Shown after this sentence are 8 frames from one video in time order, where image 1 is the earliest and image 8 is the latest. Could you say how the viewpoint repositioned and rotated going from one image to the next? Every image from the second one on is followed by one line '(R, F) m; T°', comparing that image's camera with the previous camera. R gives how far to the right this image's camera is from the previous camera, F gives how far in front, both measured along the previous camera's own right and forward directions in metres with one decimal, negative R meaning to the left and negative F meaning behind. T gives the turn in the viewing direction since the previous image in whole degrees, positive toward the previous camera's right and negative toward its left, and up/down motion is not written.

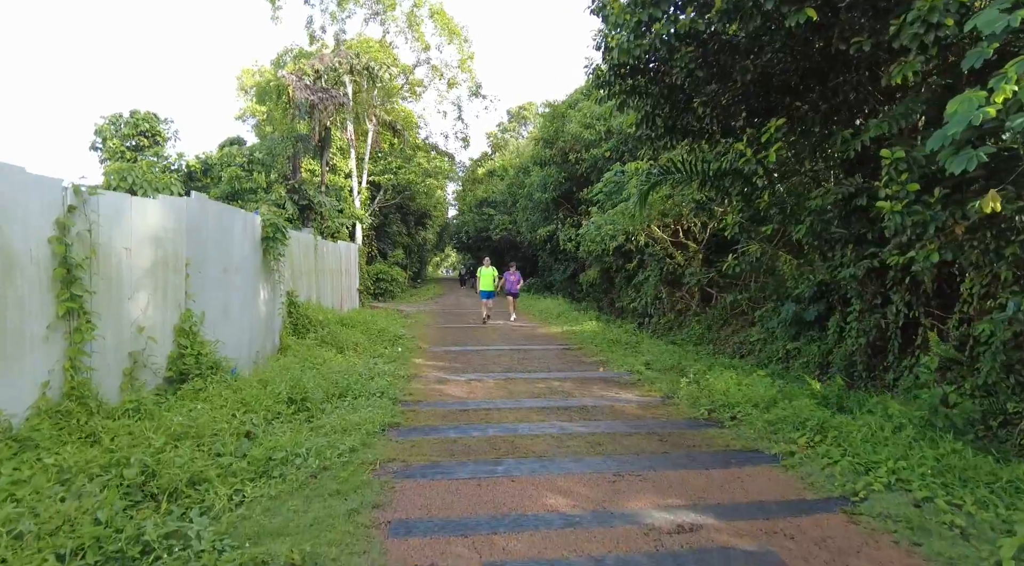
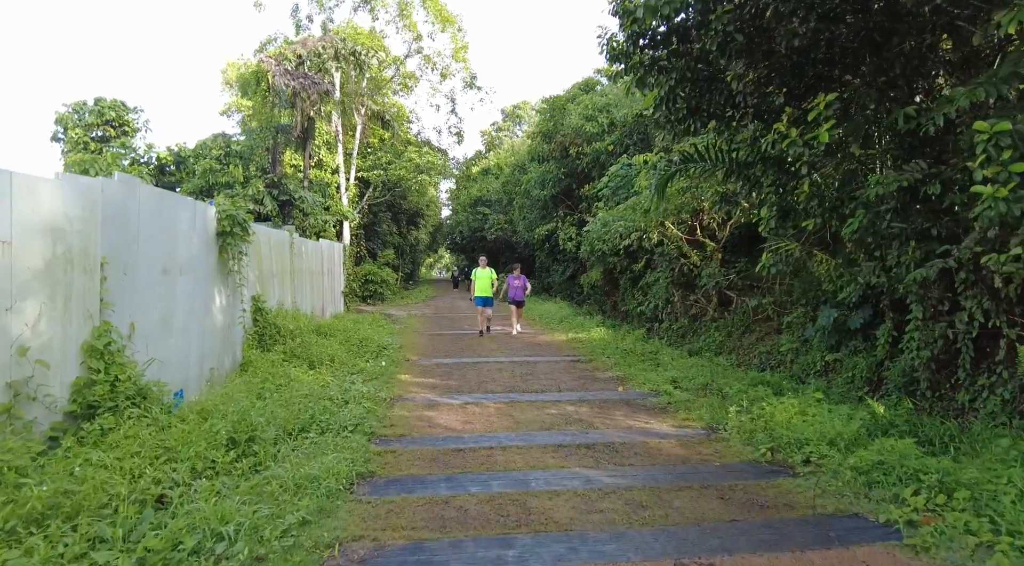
(-0.1, +1.2) m; 0°
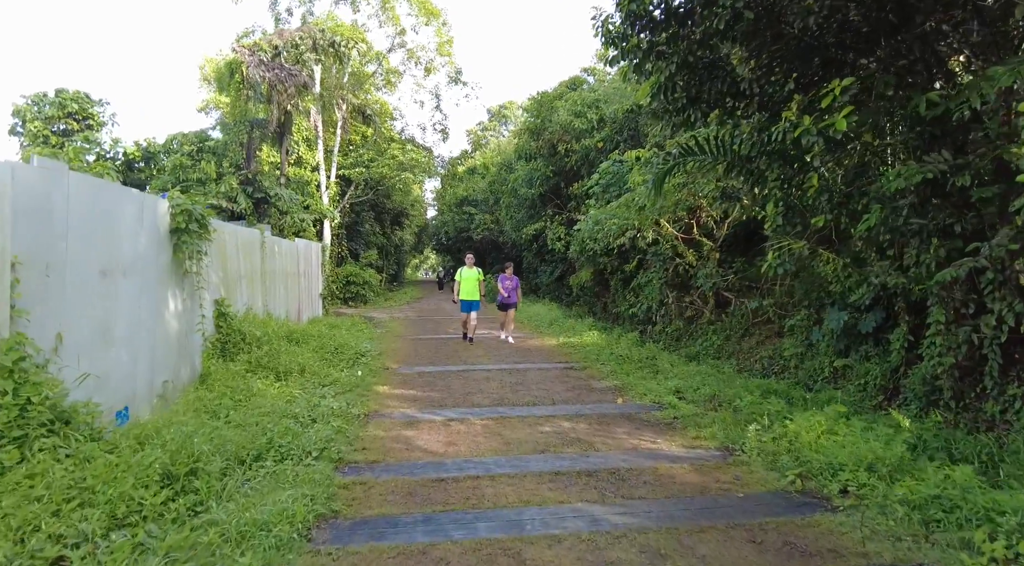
(0.0, +0.6) m; +1°
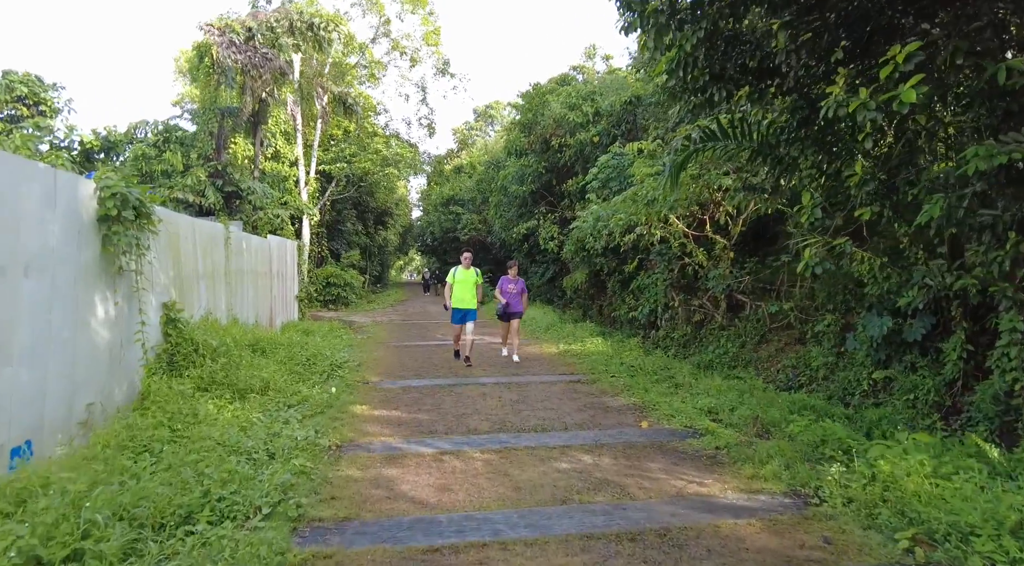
(-0.1, +1.0) m; +1°
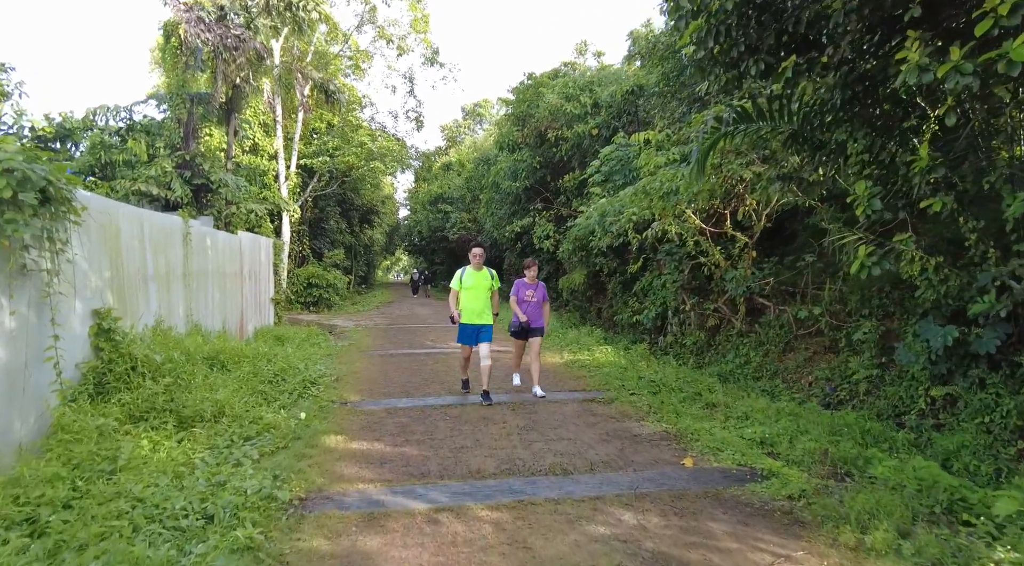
(-0.1, +1.0) m; +1°
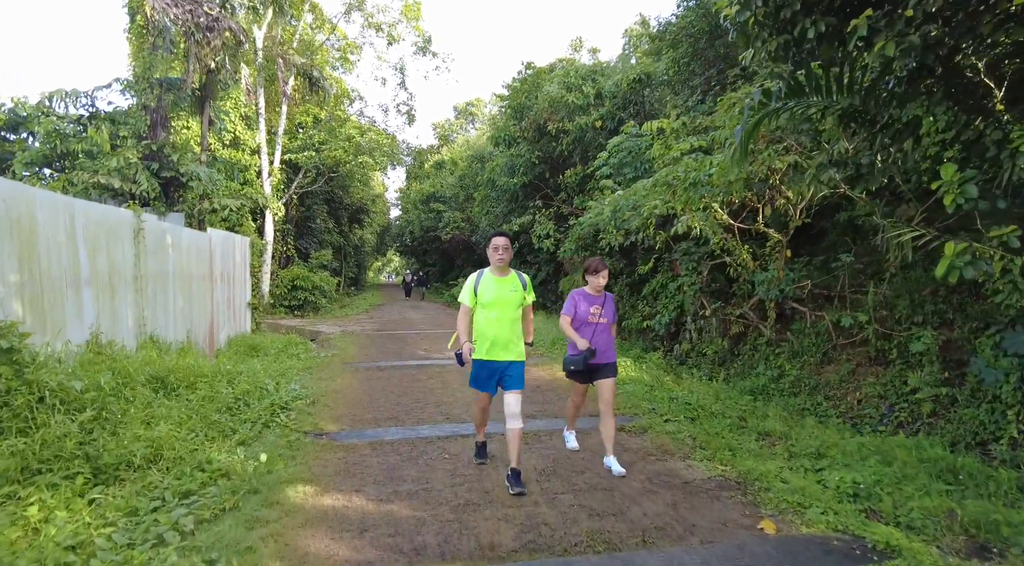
(-0.1, +1.1) m; +1°
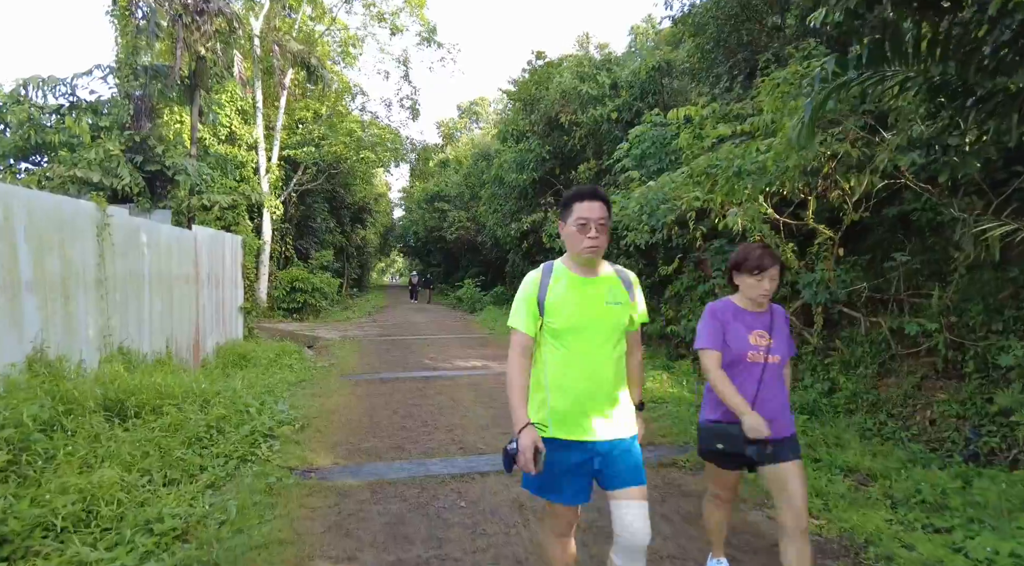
(-0.2, +0.9) m; 0°
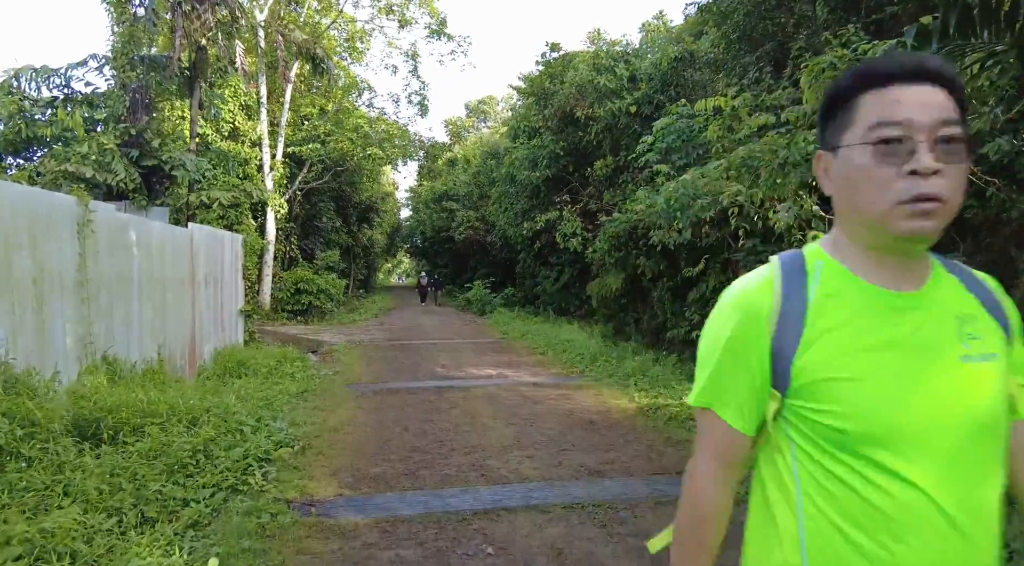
(-0.1, +0.6) m; -1°
